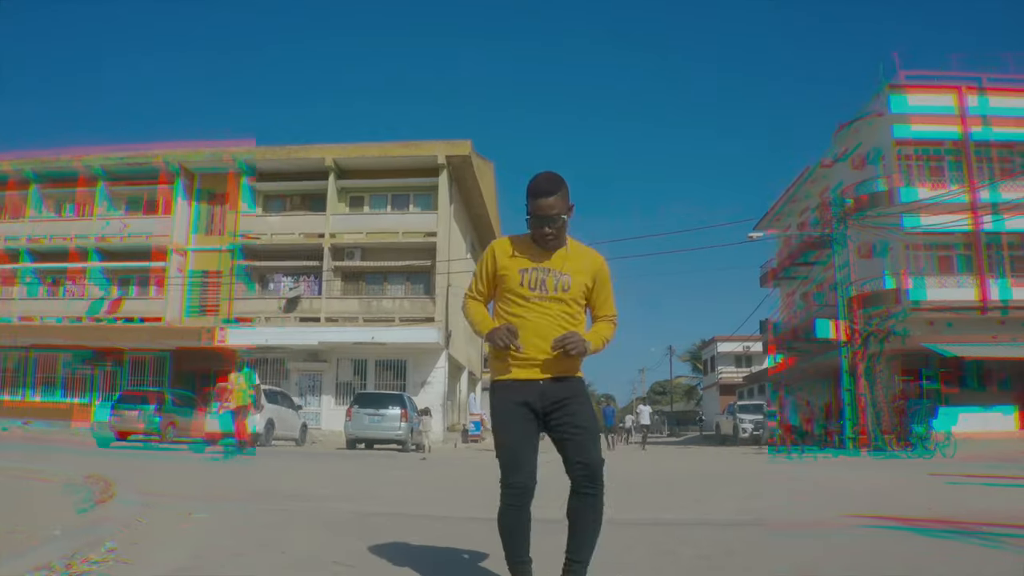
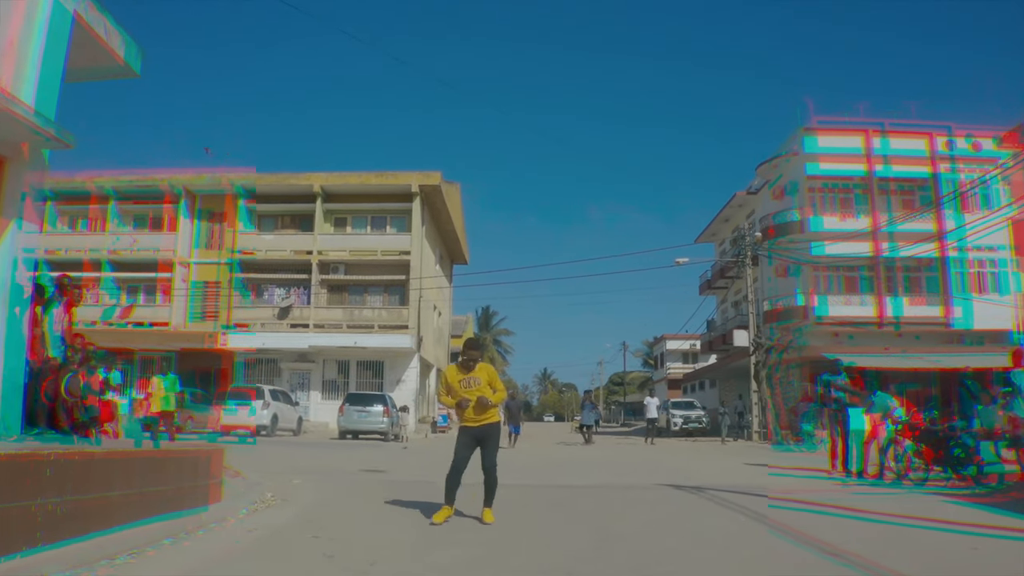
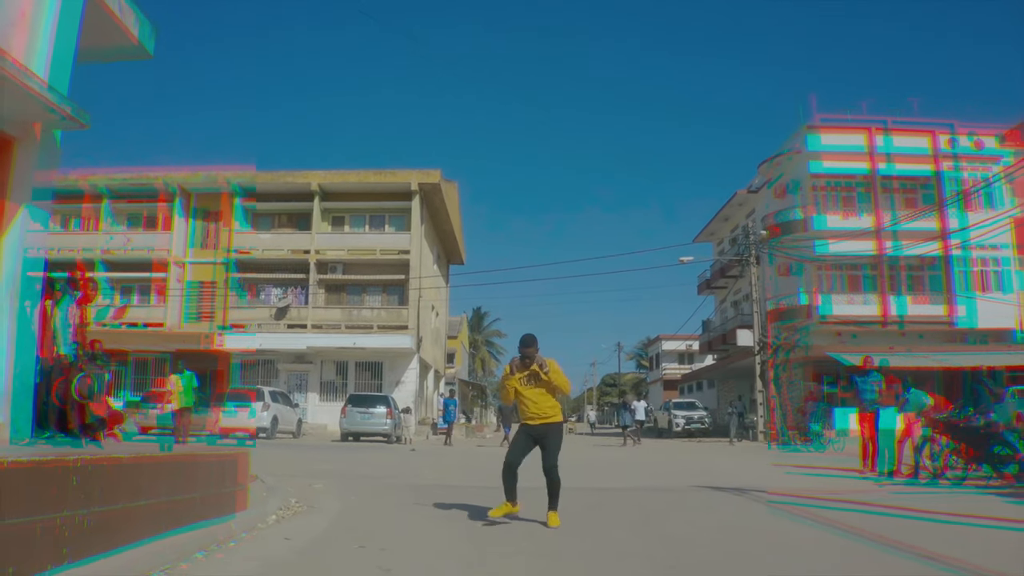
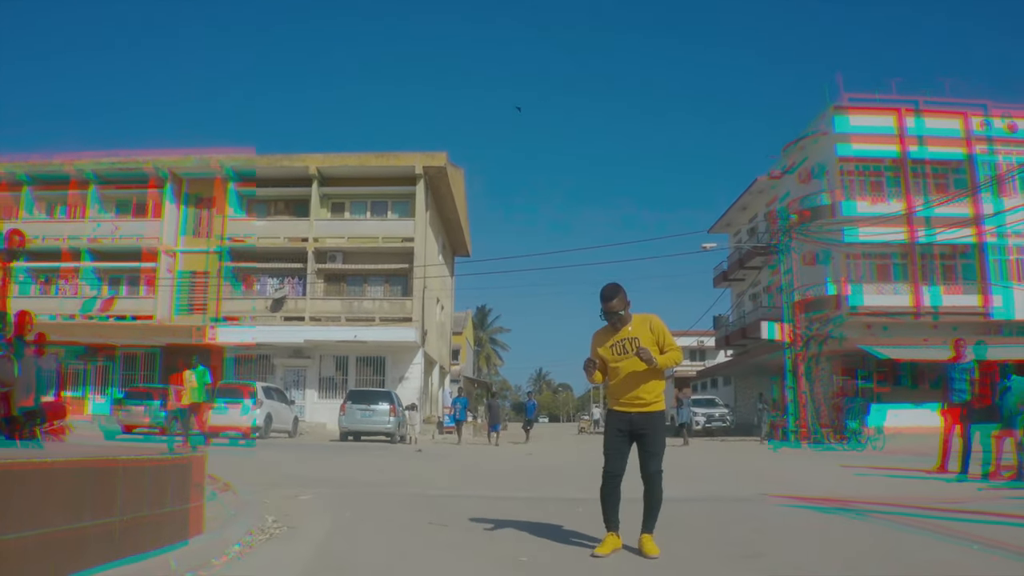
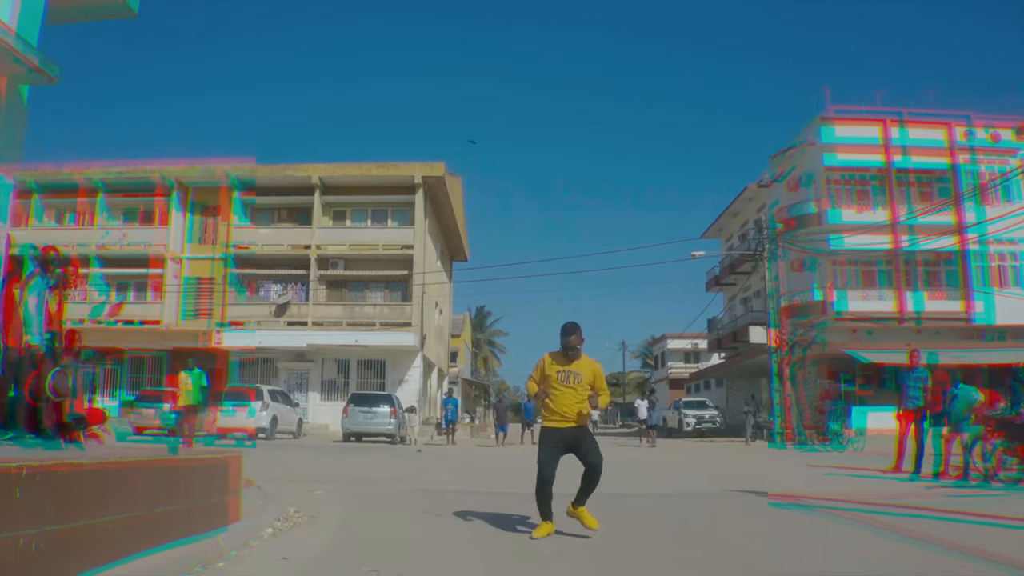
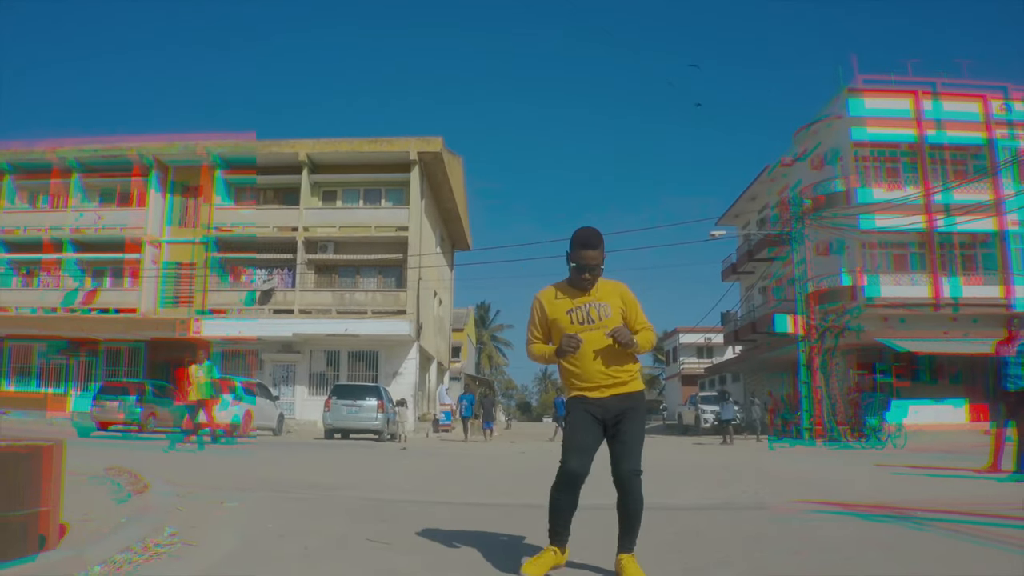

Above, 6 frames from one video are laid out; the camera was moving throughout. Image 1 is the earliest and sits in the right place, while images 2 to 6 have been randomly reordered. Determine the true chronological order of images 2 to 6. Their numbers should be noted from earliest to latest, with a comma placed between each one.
6, 4, 5, 3, 2
